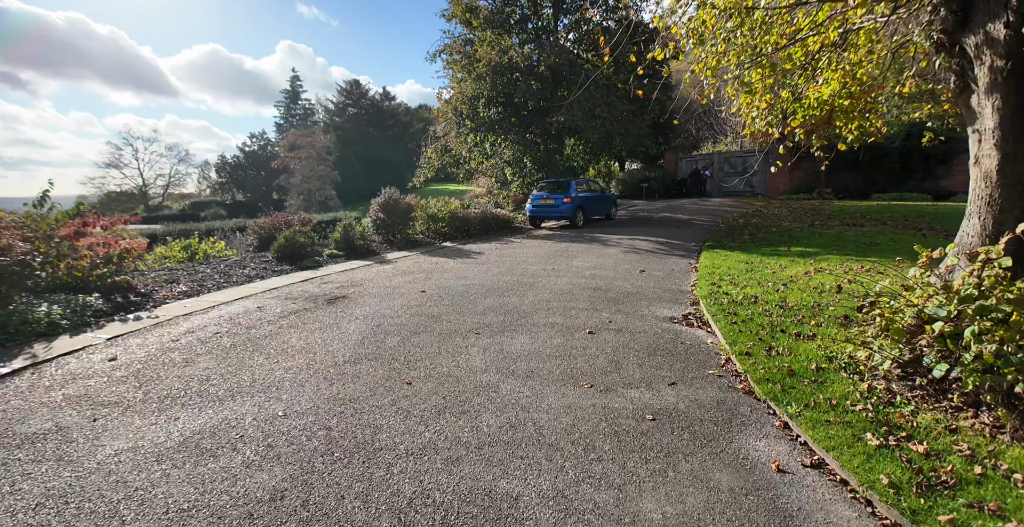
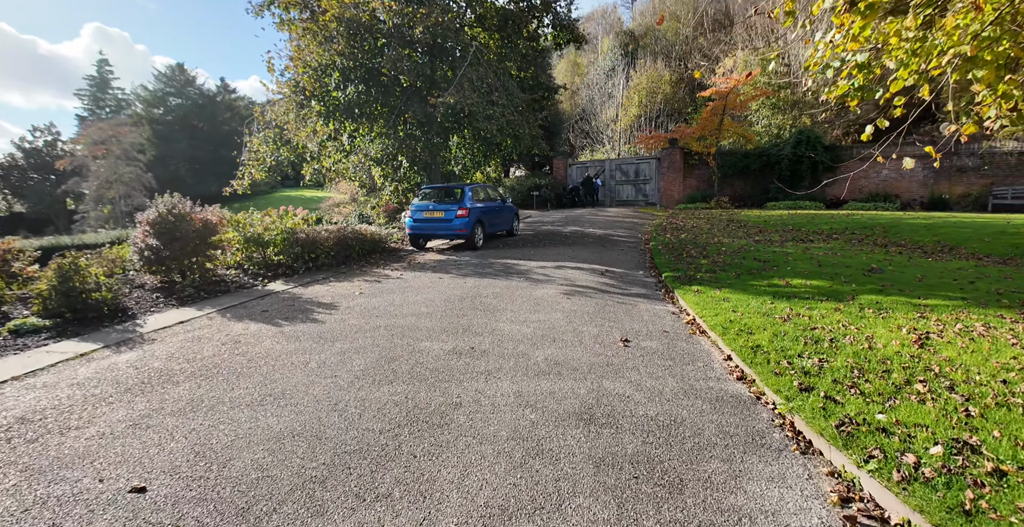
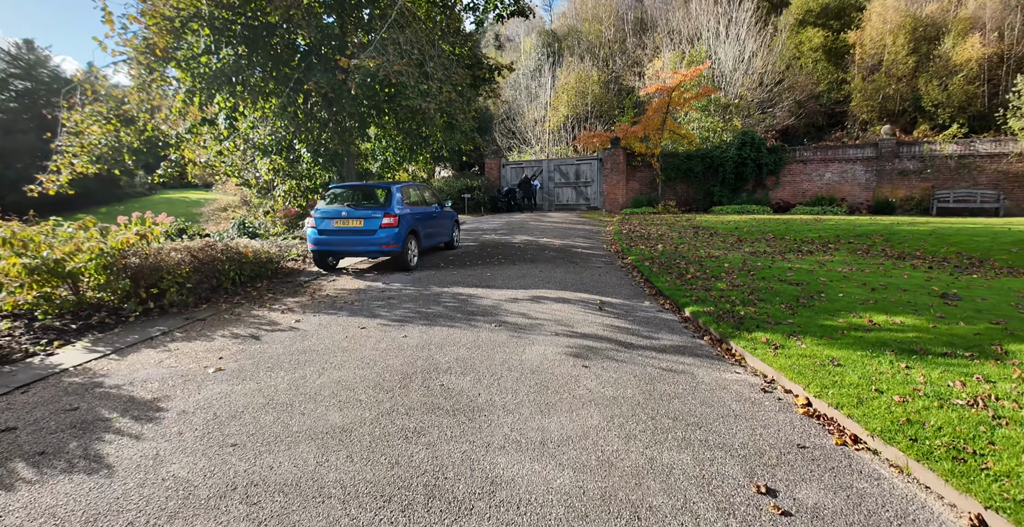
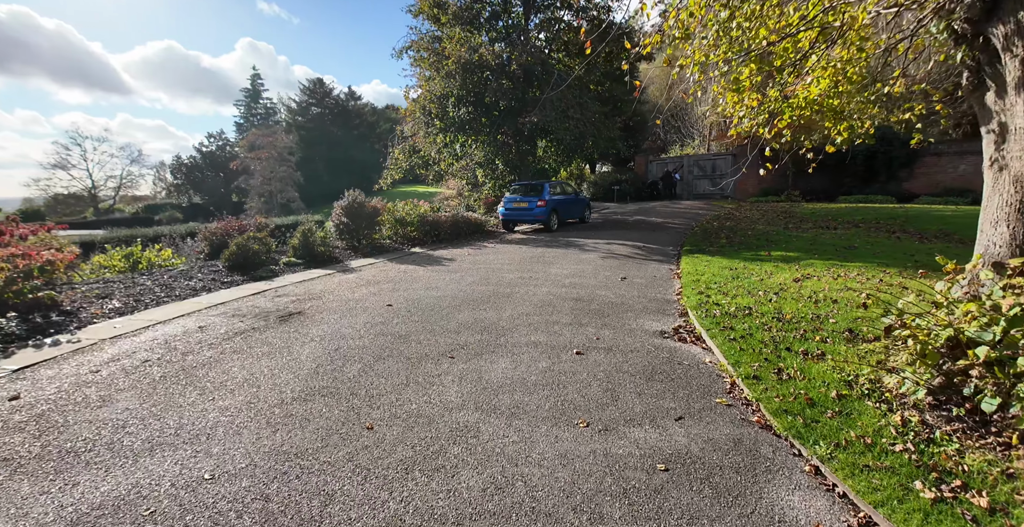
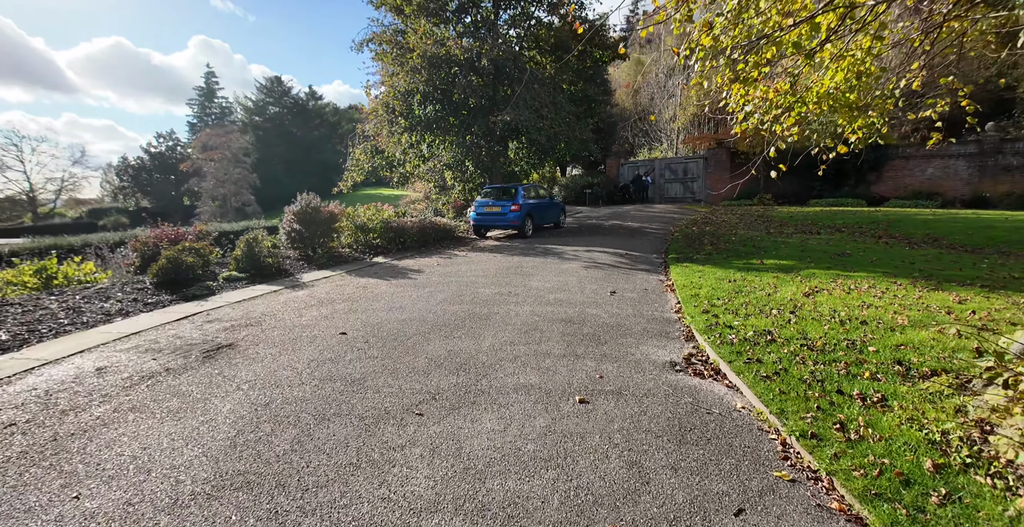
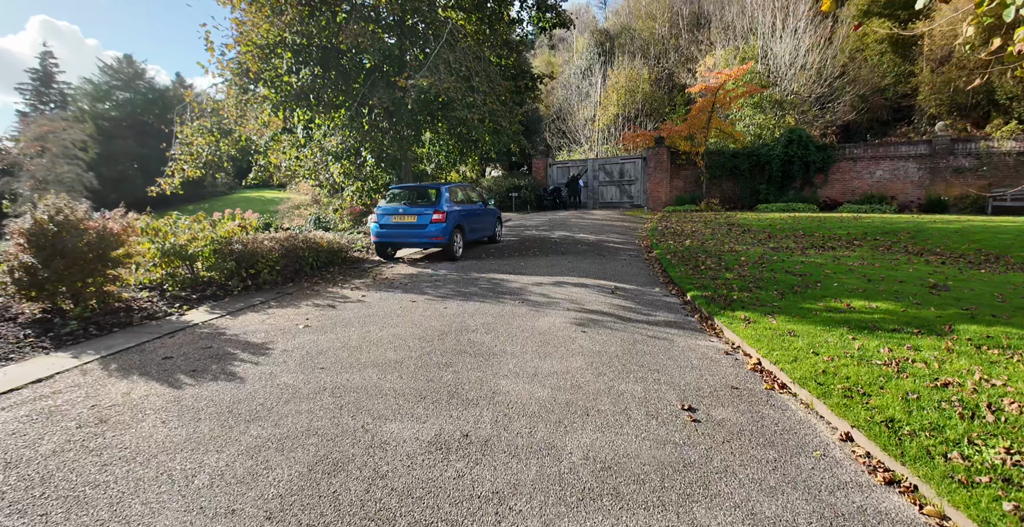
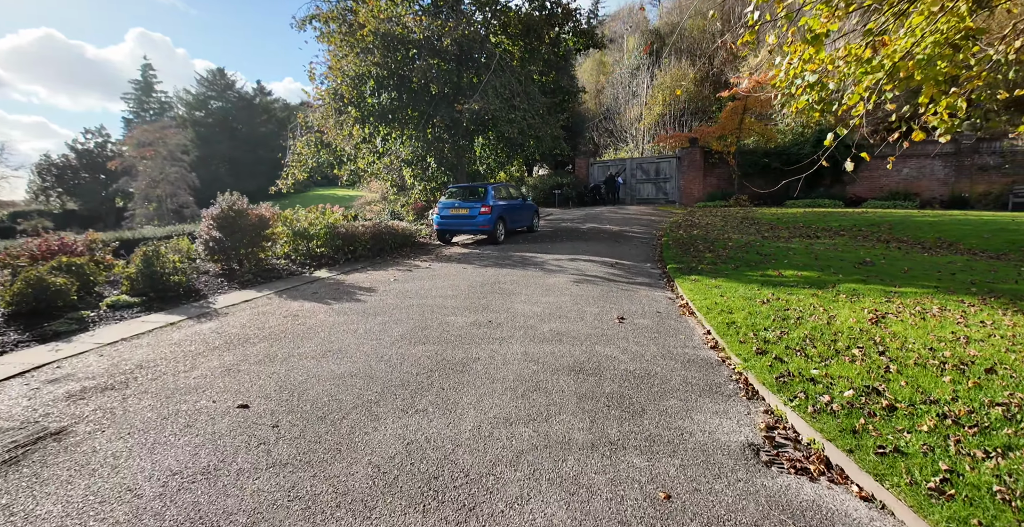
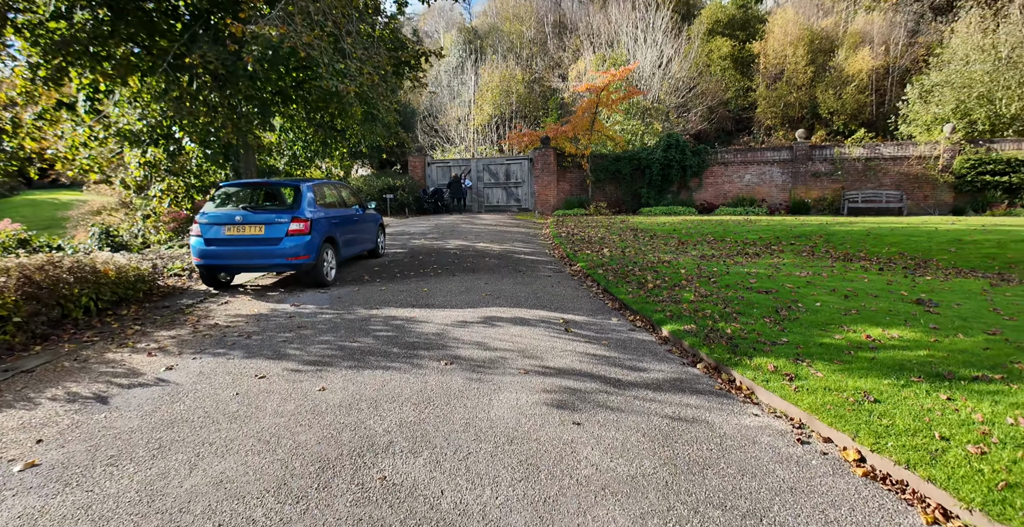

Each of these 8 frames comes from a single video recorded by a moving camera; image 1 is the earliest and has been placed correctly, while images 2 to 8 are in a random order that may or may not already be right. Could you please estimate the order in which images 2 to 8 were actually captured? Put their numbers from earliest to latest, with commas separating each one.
4, 5, 7, 2, 6, 3, 8
